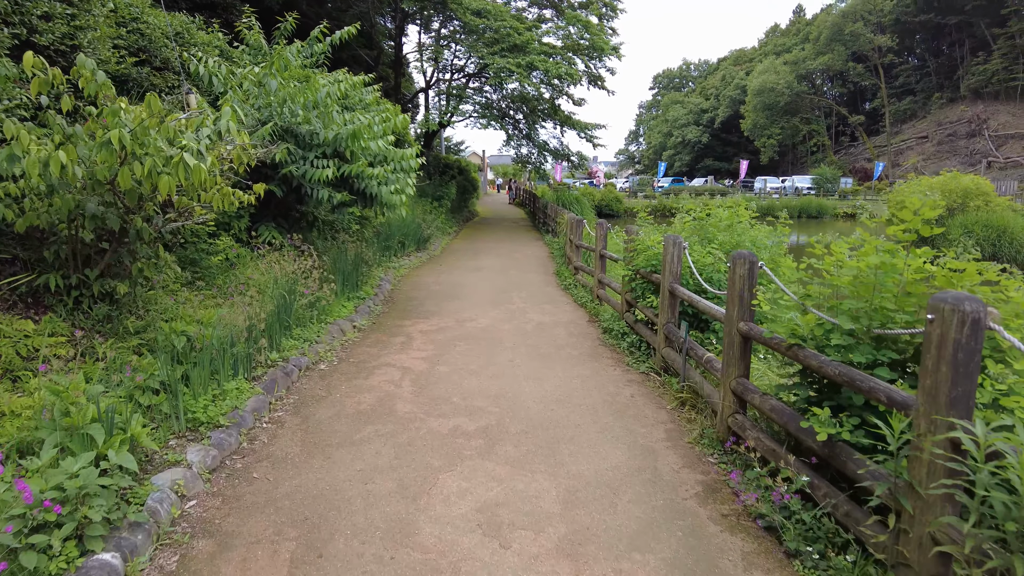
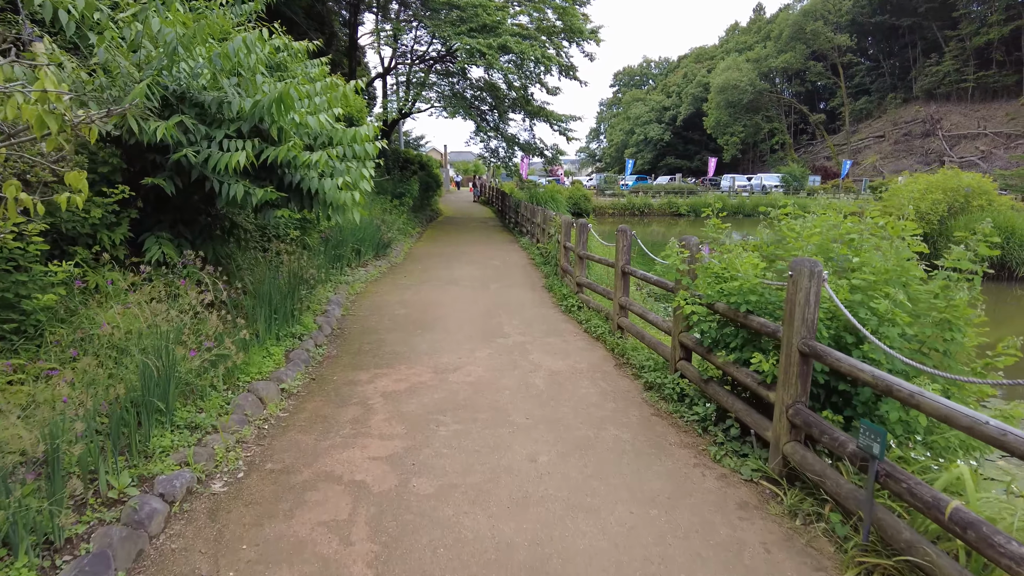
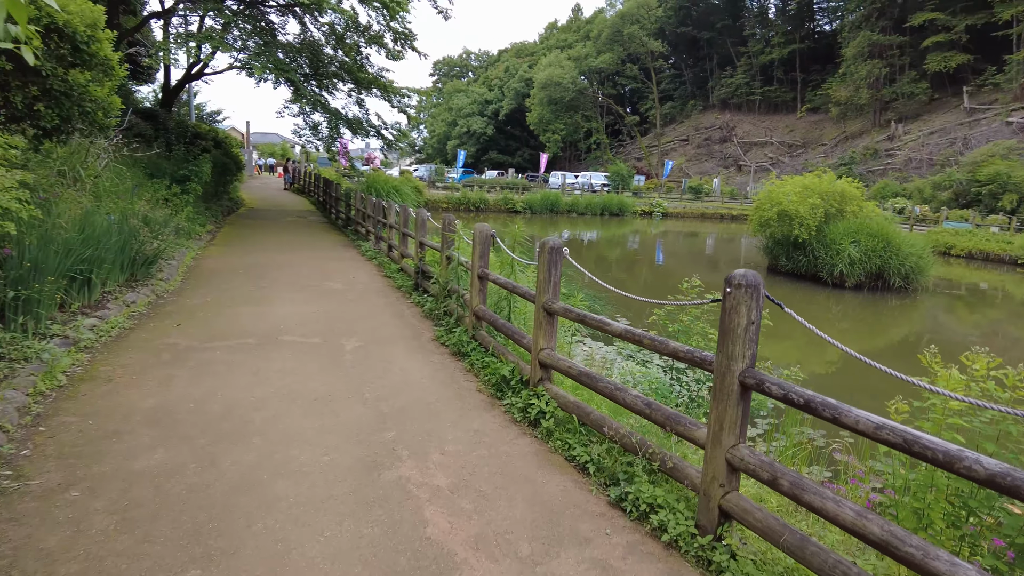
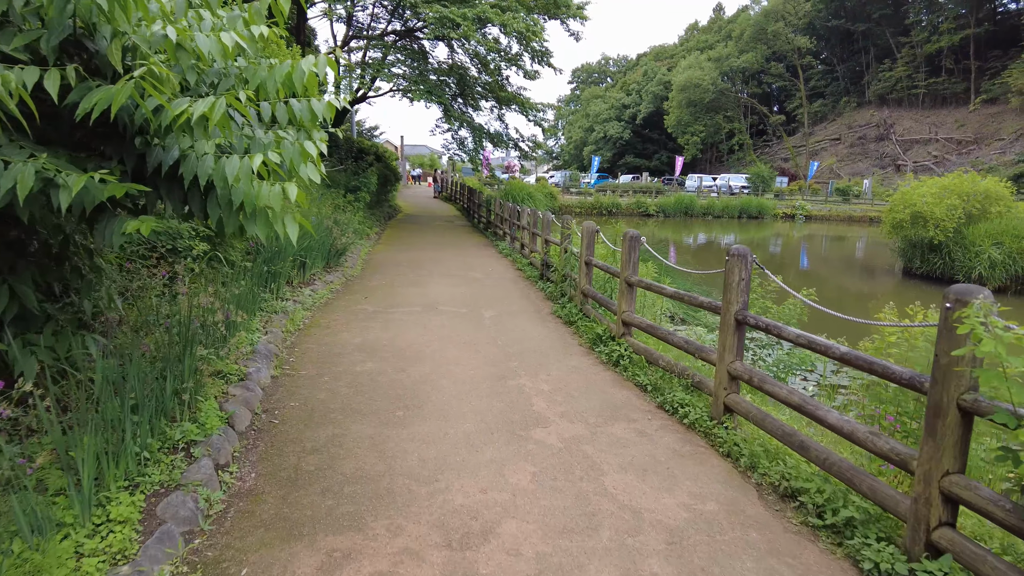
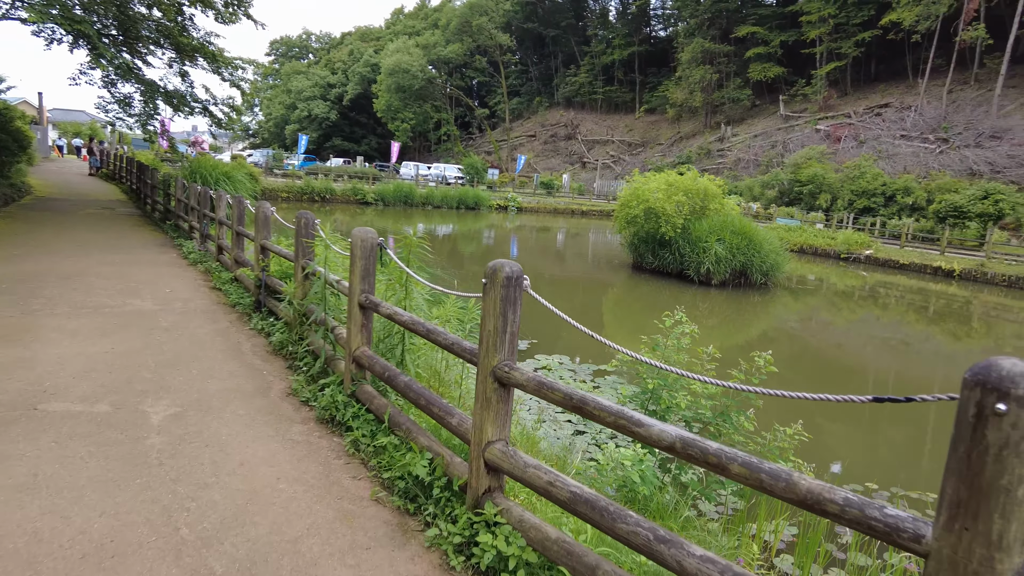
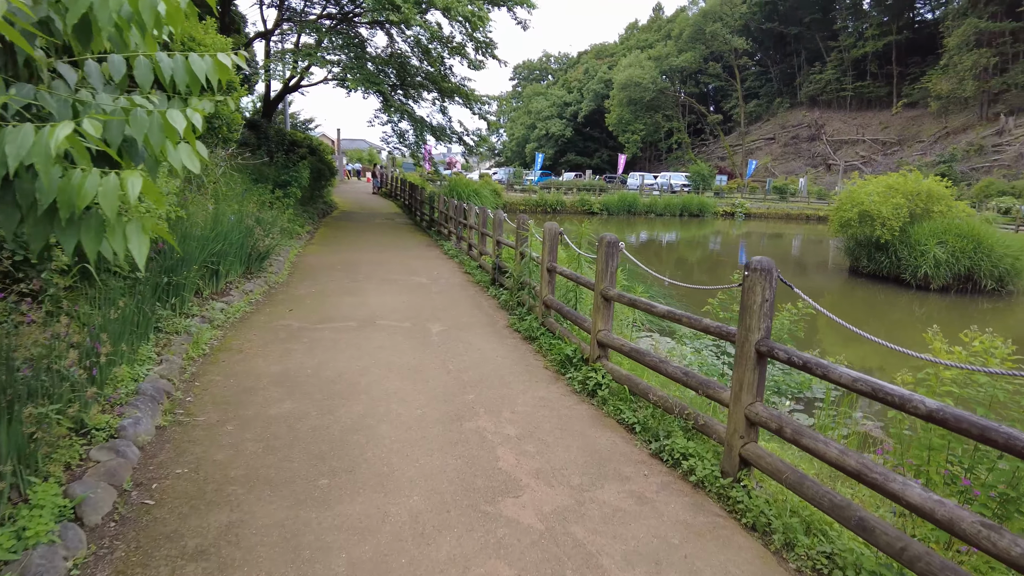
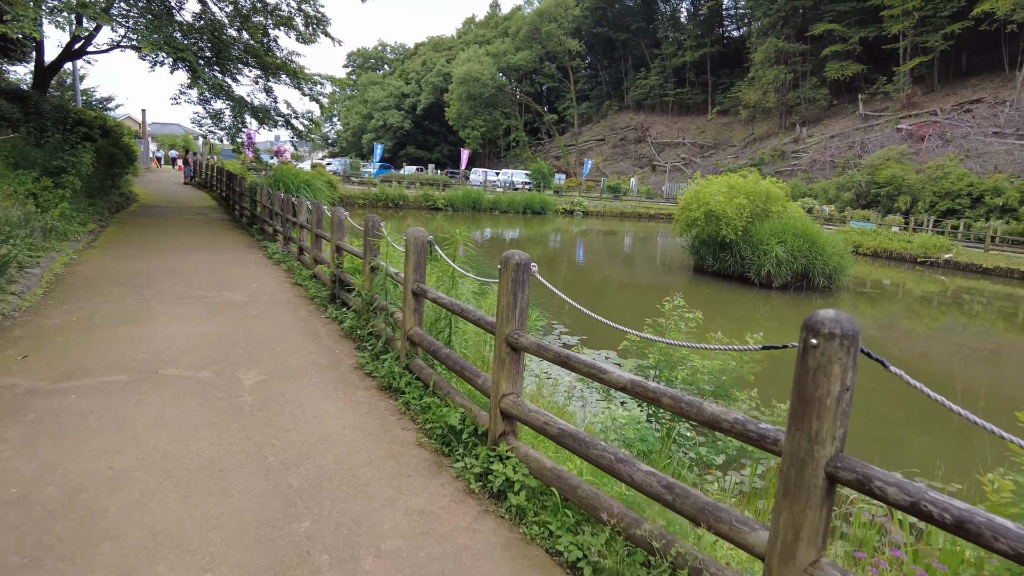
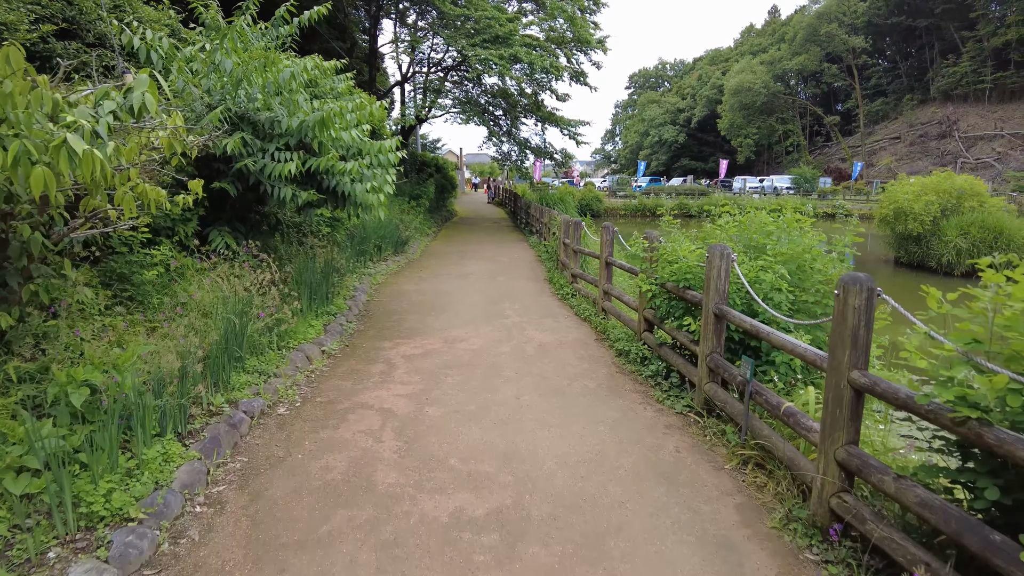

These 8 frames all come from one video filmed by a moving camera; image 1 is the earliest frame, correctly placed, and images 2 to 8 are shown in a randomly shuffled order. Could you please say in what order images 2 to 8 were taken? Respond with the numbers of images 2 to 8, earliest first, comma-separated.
8, 2, 4, 6, 3, 7, 5
